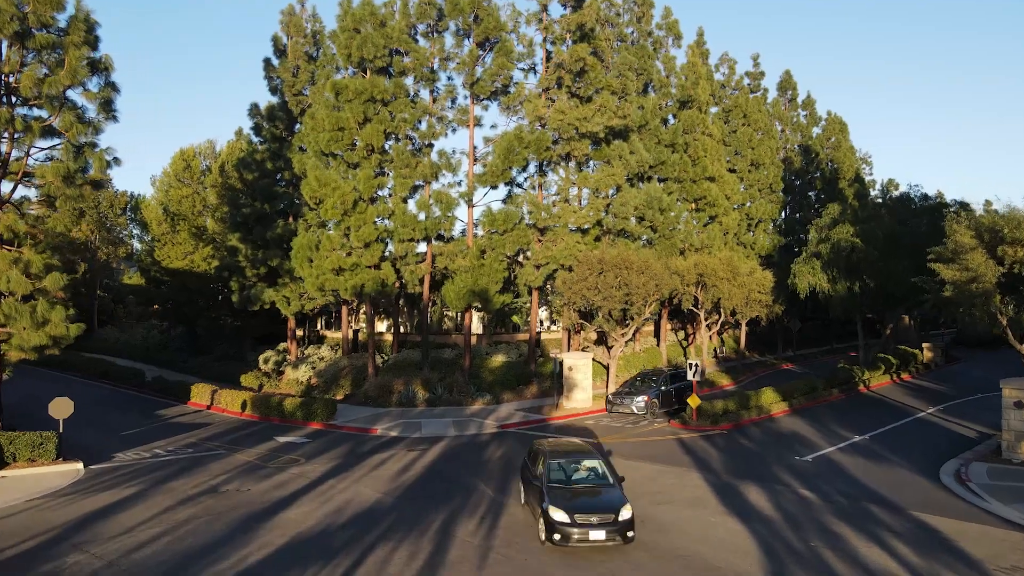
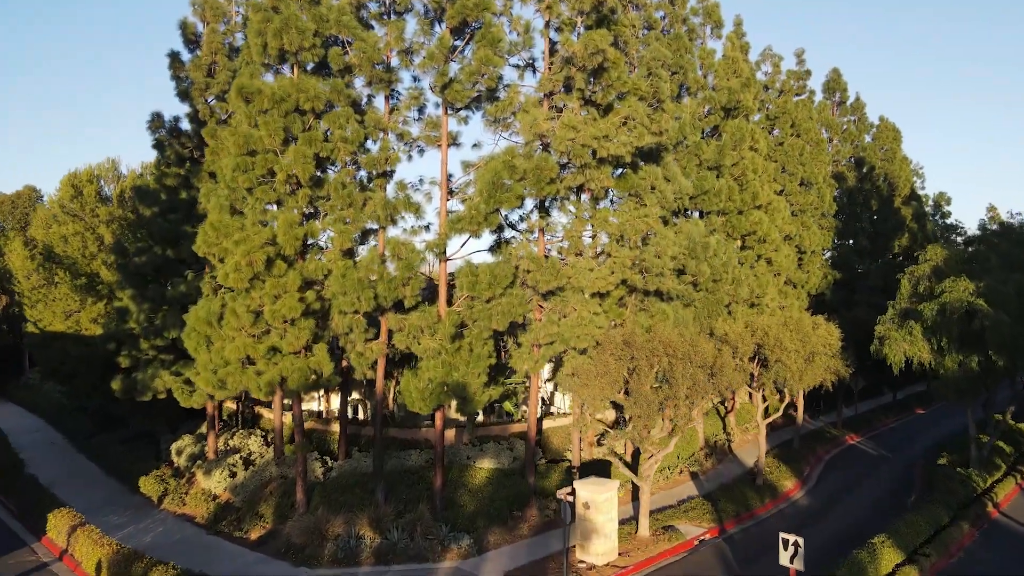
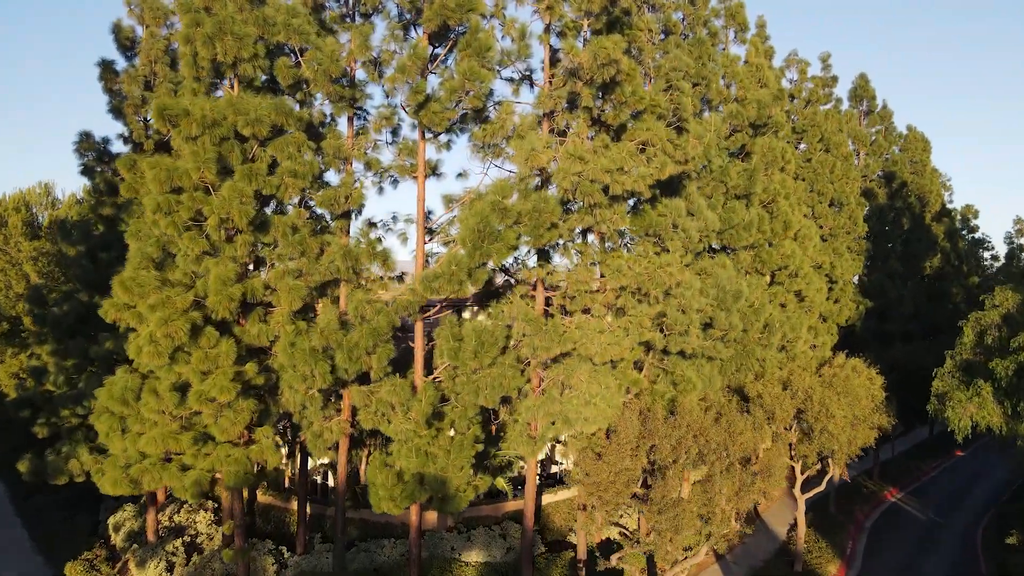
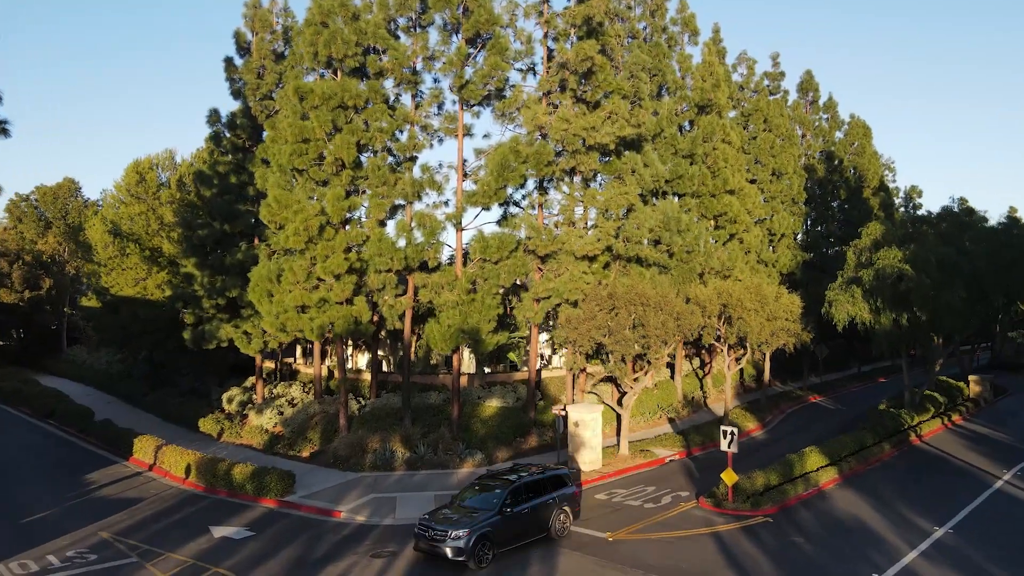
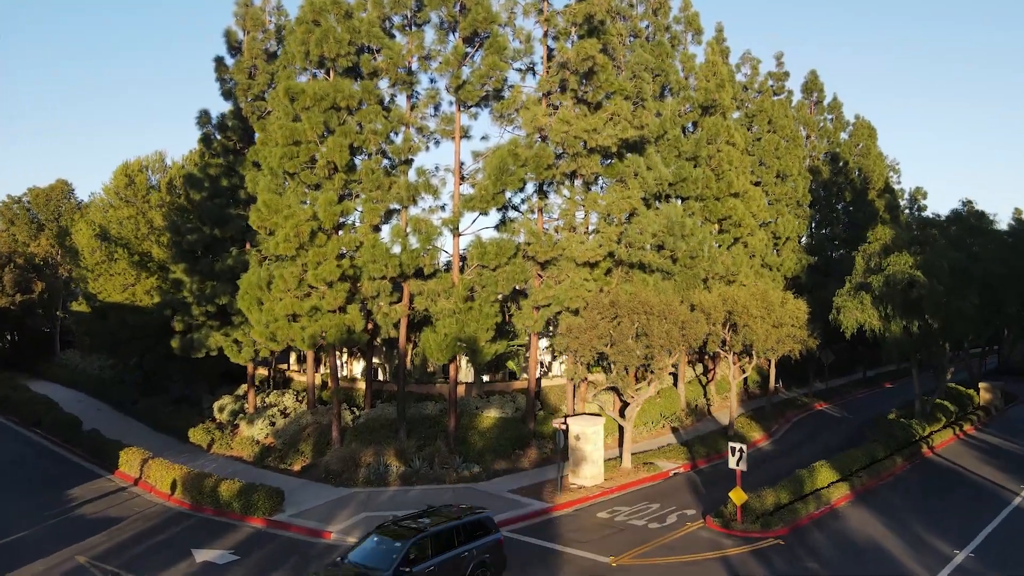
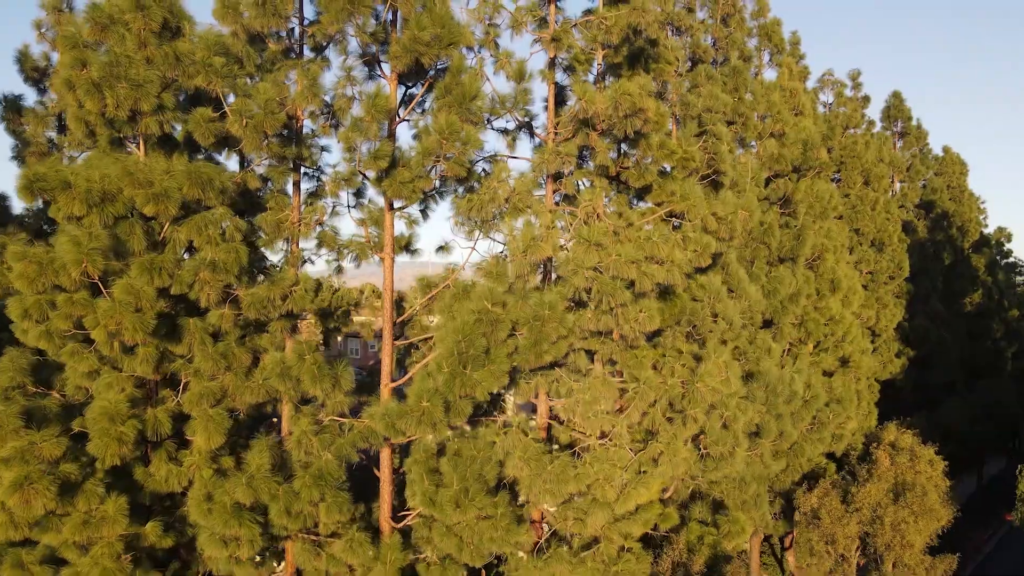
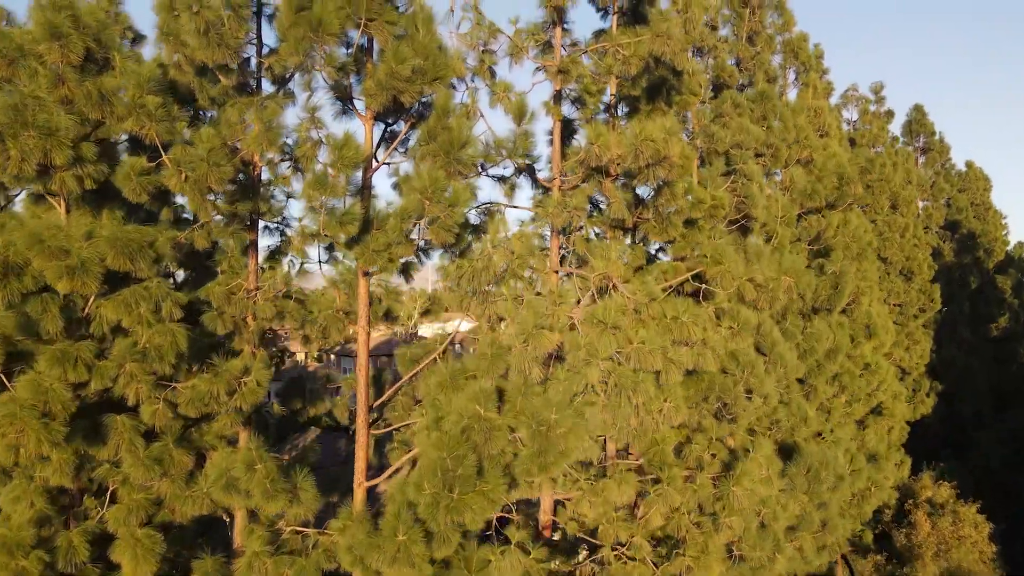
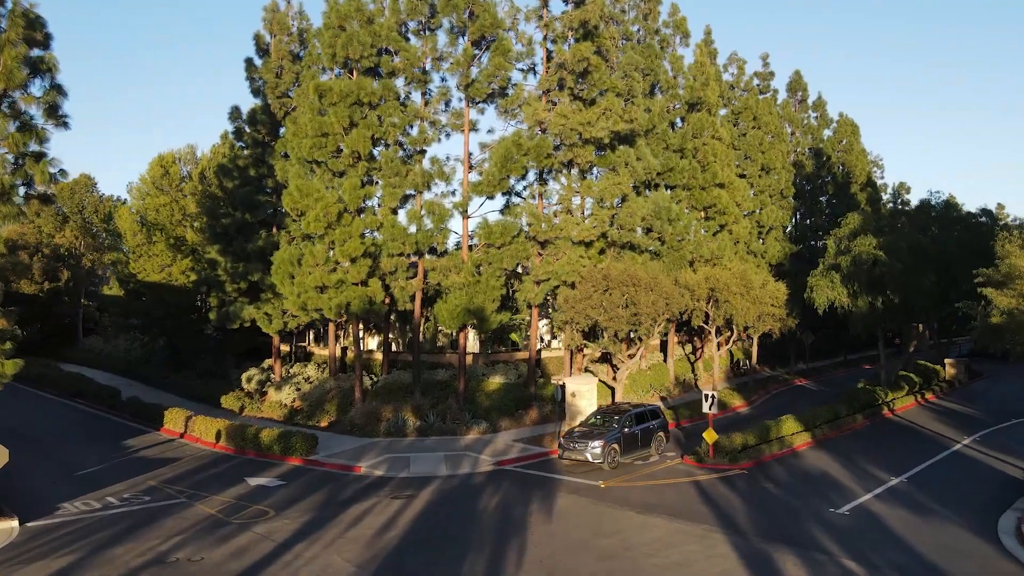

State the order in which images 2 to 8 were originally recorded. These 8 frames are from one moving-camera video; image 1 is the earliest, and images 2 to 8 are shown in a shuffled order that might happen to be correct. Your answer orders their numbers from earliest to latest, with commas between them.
8, 4, 5, 2, 3, 6, 7
